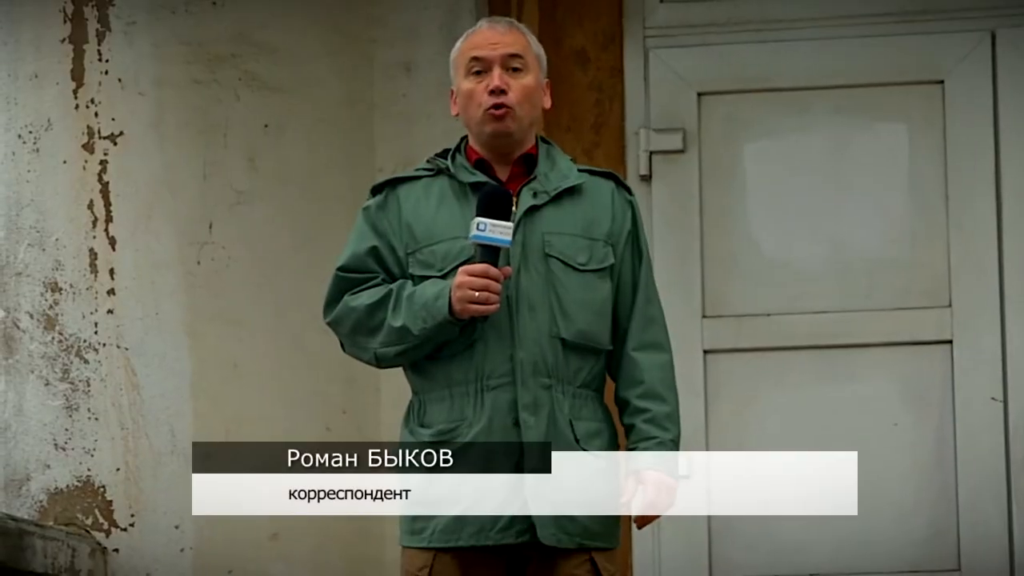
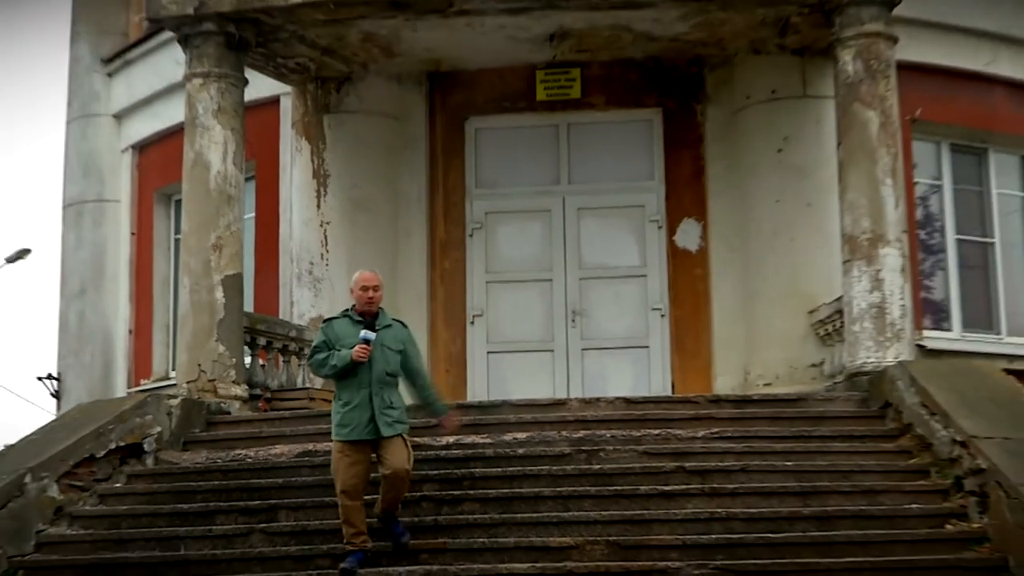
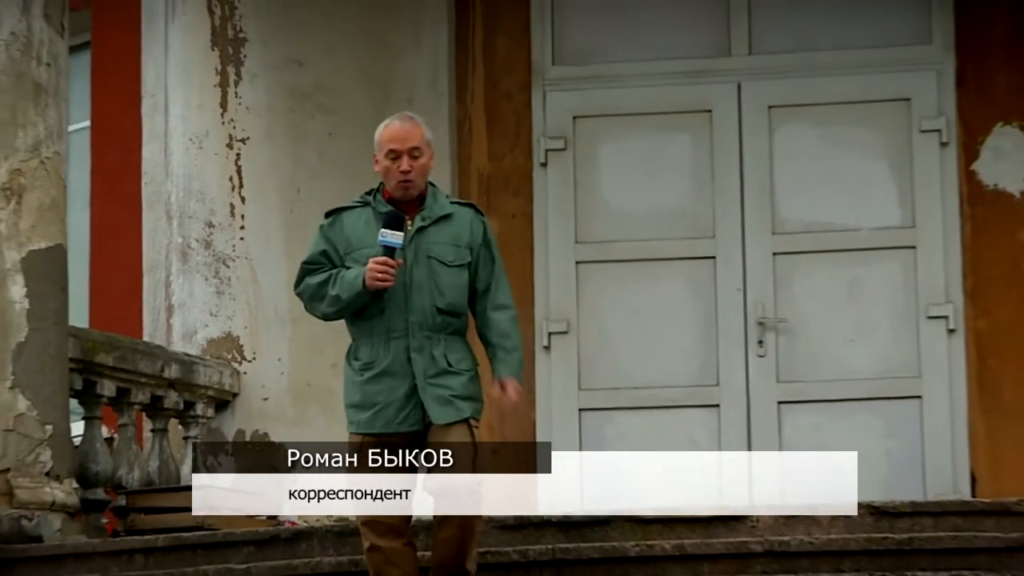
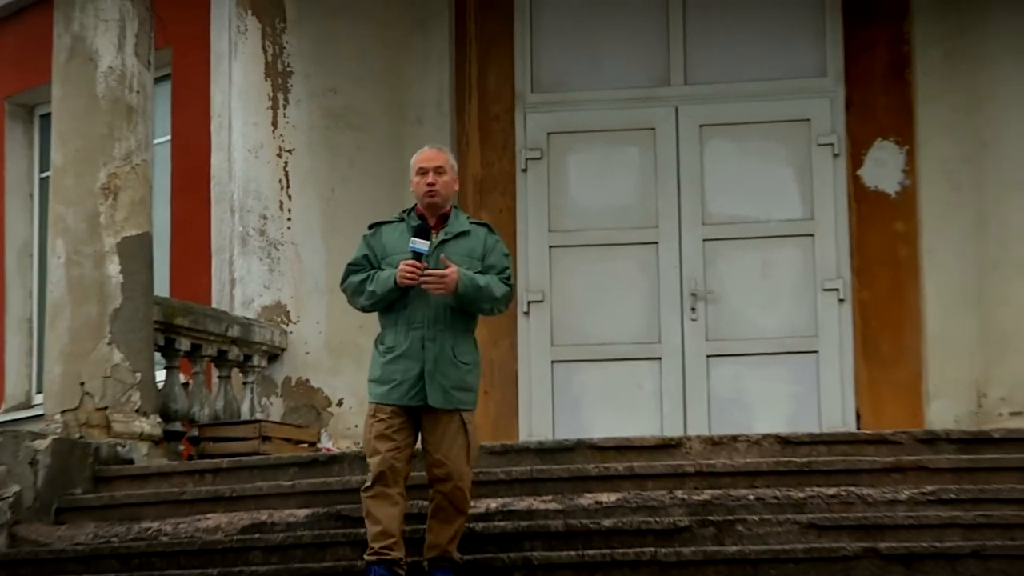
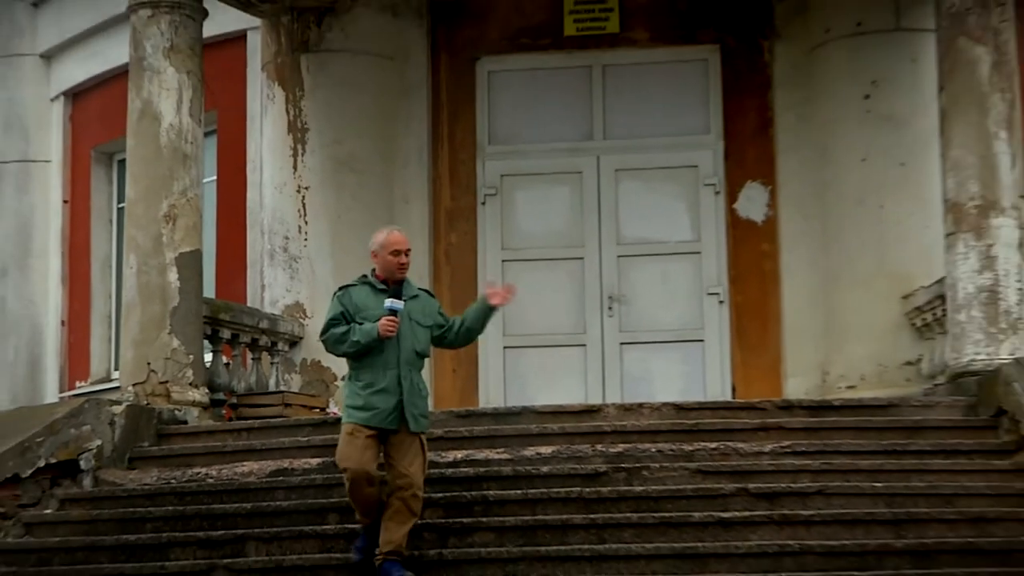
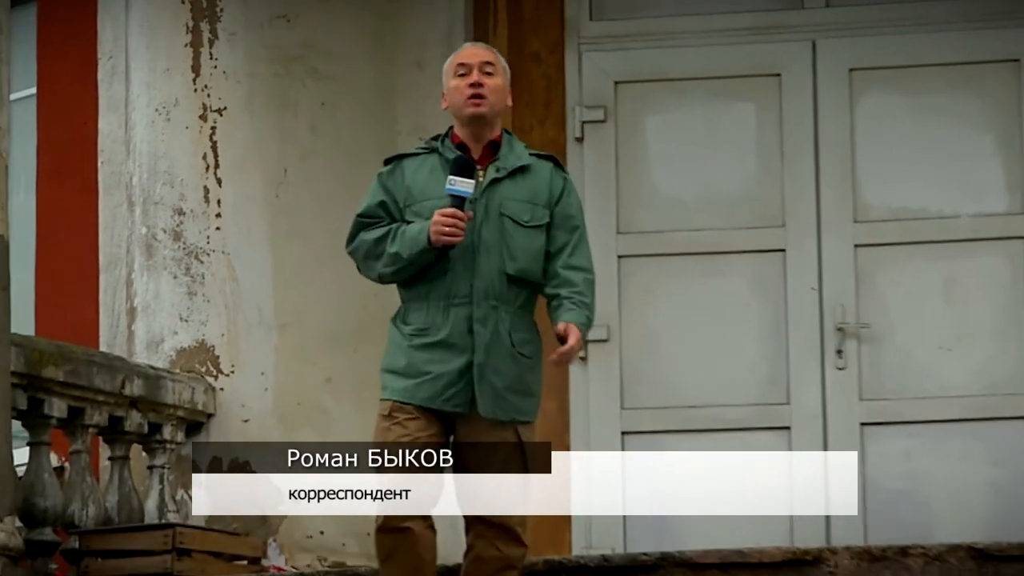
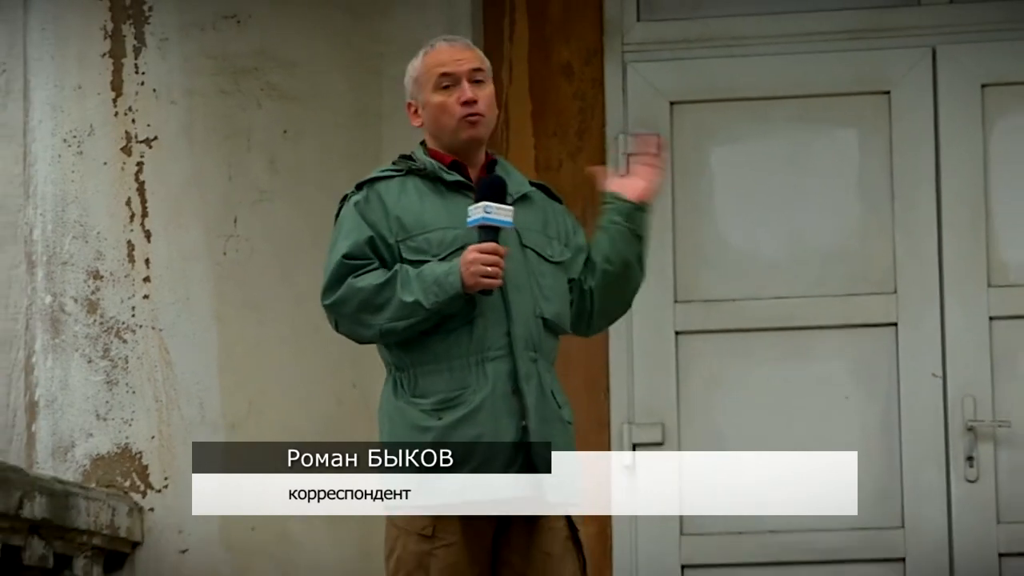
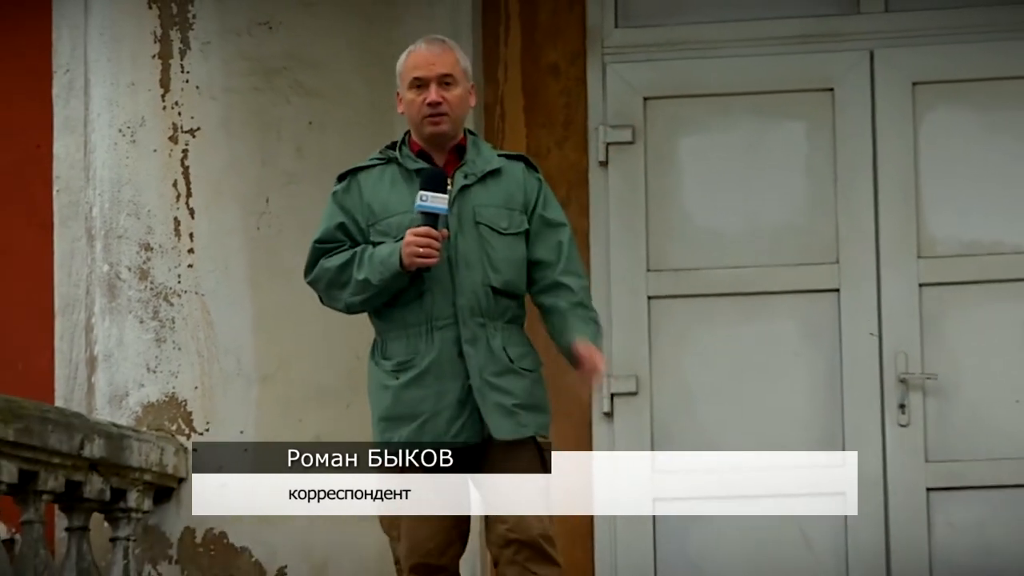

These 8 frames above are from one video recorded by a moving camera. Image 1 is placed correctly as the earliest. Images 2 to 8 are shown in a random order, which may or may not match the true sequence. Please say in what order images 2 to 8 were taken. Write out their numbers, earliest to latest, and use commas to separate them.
7, 8, 6, 3, 4, 5, 2
